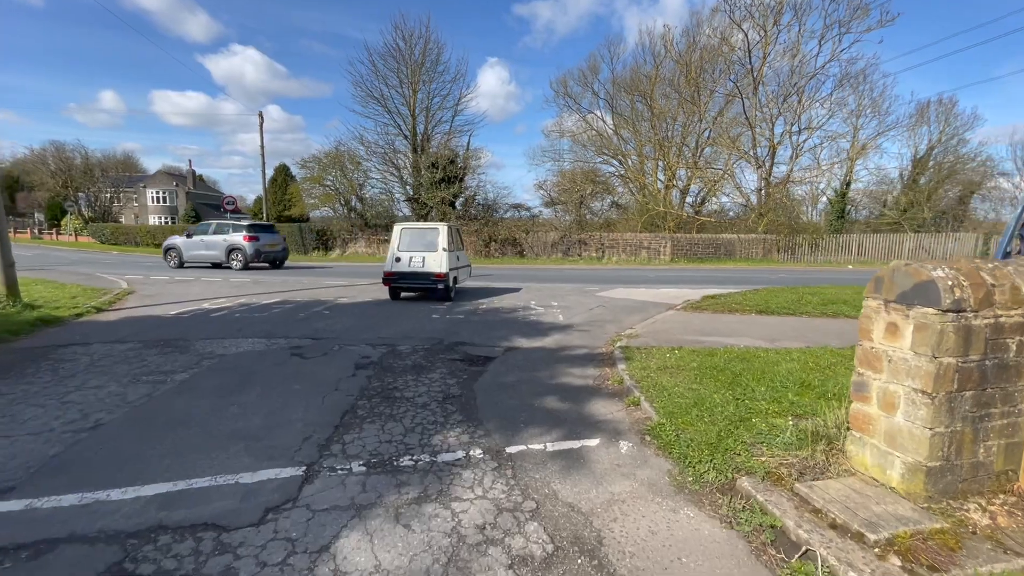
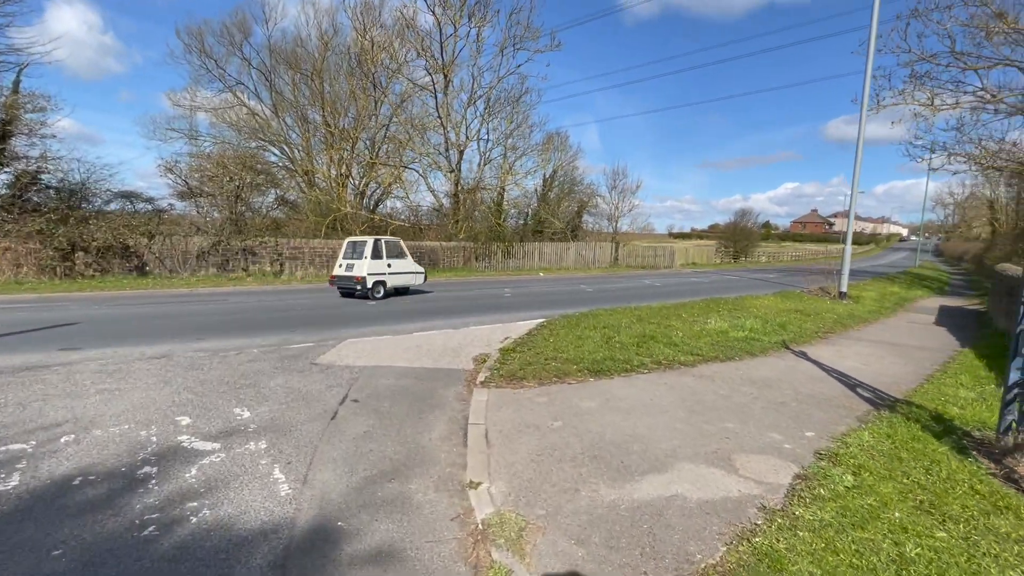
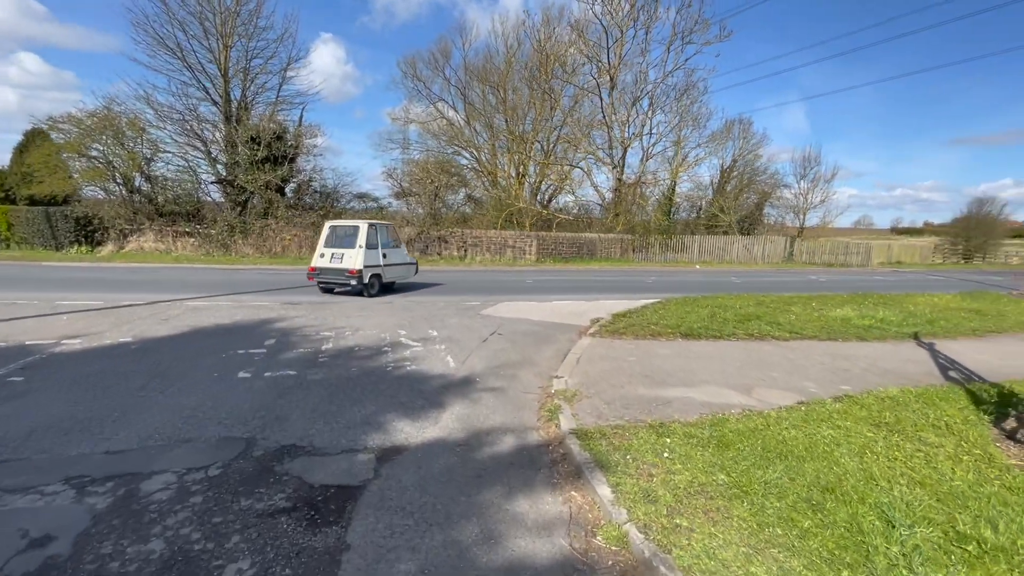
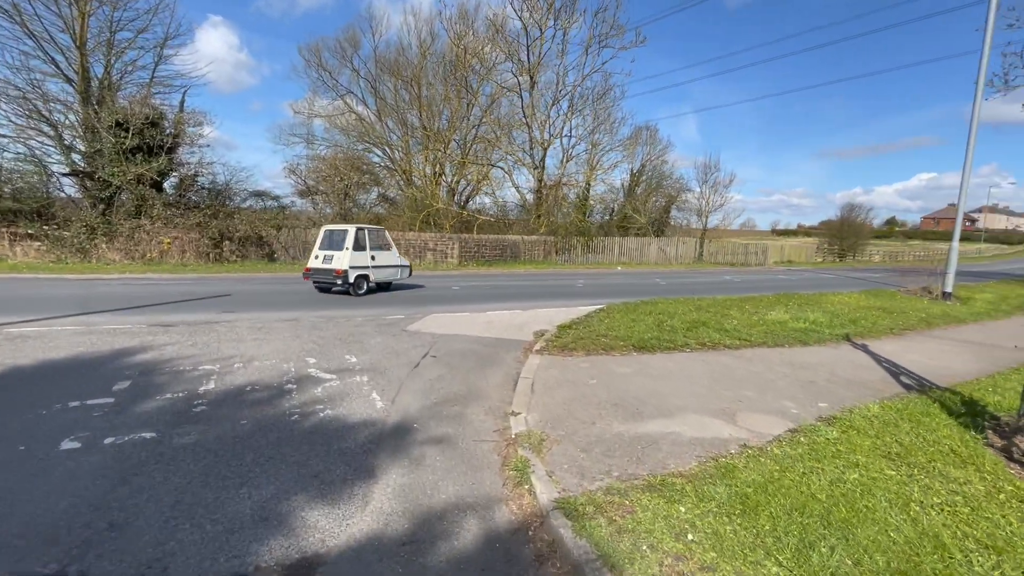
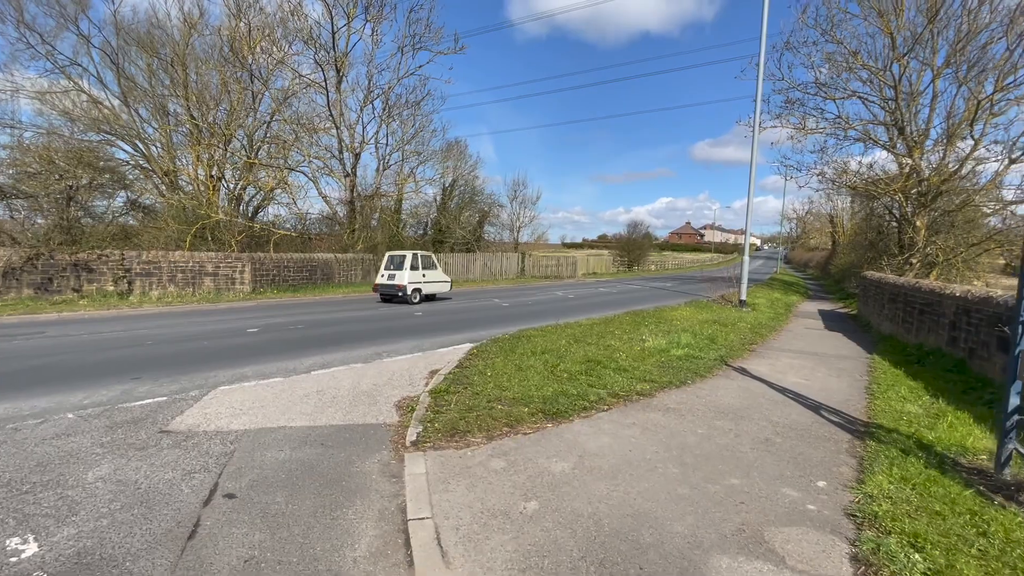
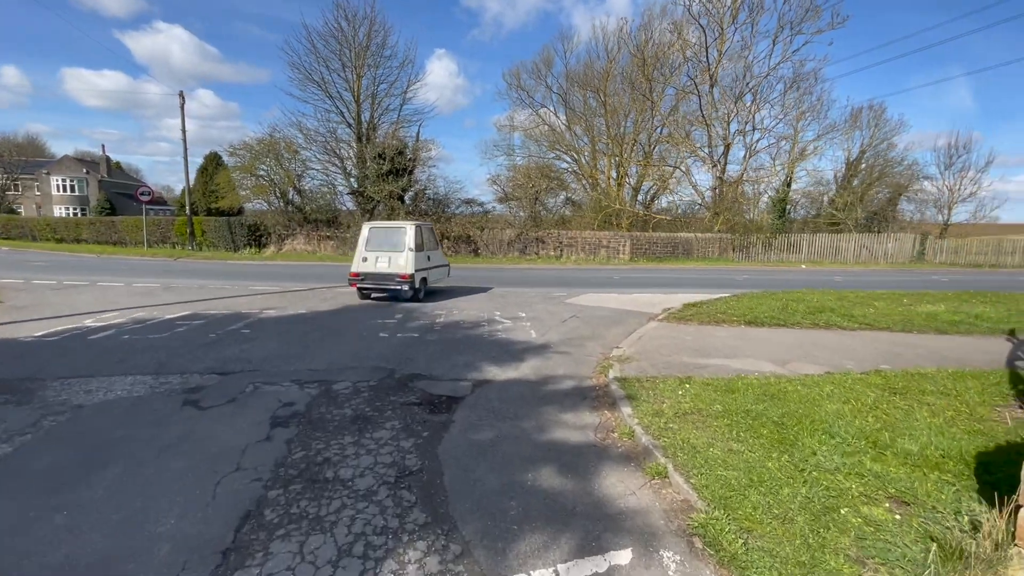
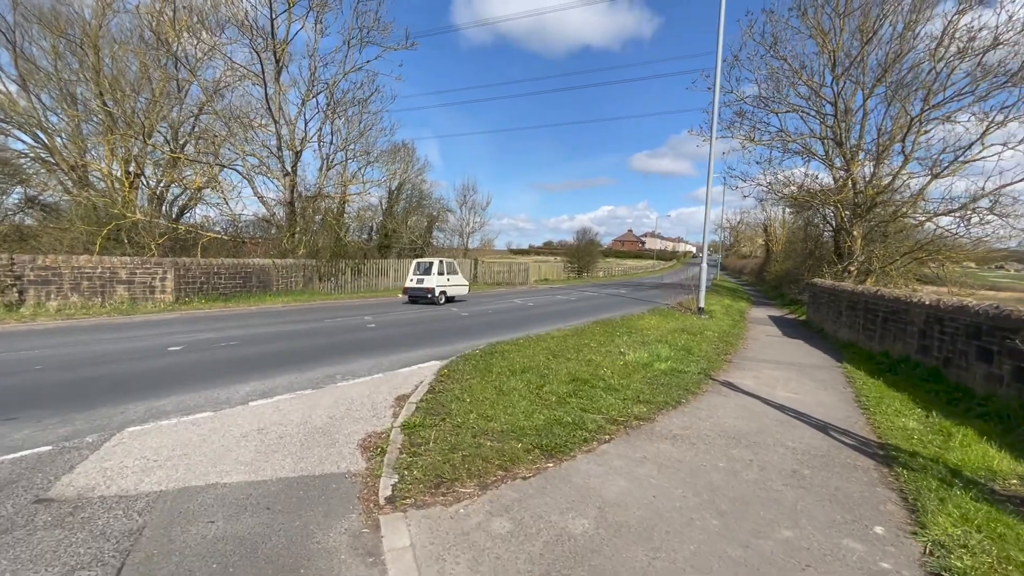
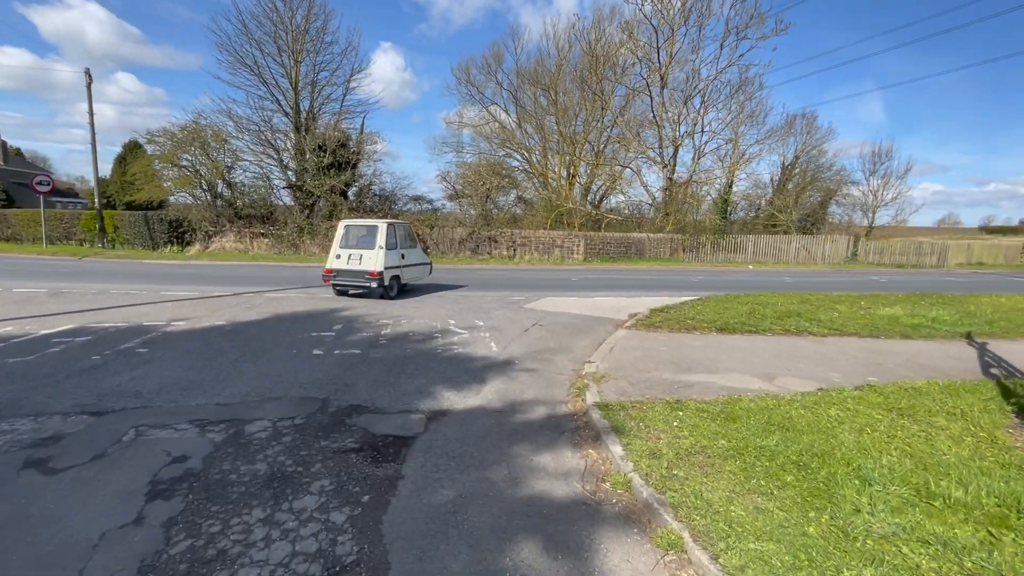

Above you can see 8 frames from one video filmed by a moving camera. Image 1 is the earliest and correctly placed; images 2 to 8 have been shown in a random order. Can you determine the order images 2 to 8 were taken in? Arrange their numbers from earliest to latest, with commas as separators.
6, 8, 3, 4, 2, 5, 7
